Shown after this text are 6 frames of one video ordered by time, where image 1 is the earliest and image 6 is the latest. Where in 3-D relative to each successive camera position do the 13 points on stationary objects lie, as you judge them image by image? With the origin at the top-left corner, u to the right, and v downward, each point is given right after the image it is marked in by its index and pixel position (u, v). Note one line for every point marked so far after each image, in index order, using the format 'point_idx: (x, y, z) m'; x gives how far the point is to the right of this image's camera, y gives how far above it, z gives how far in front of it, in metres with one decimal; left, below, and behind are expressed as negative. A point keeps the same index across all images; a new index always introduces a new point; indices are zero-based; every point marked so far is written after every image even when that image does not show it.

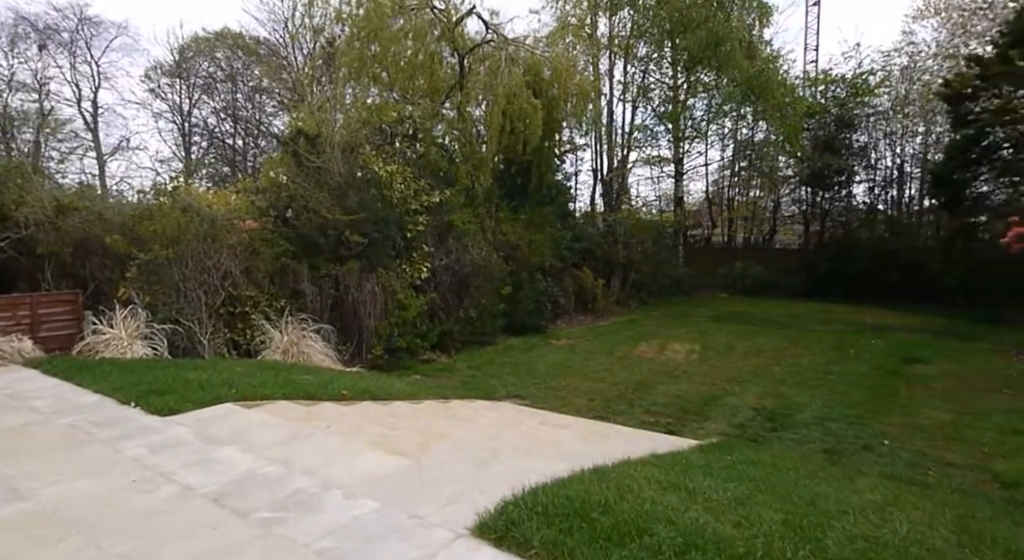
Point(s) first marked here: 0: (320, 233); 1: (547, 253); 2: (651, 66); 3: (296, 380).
0: (-2.3, +0.6, +7.2) m
1: (+0.6, +0.5, +10.6) m
2: (+3.8, +5.9, +16.3) m
3: (-1.6, -0.7, +4.4) m
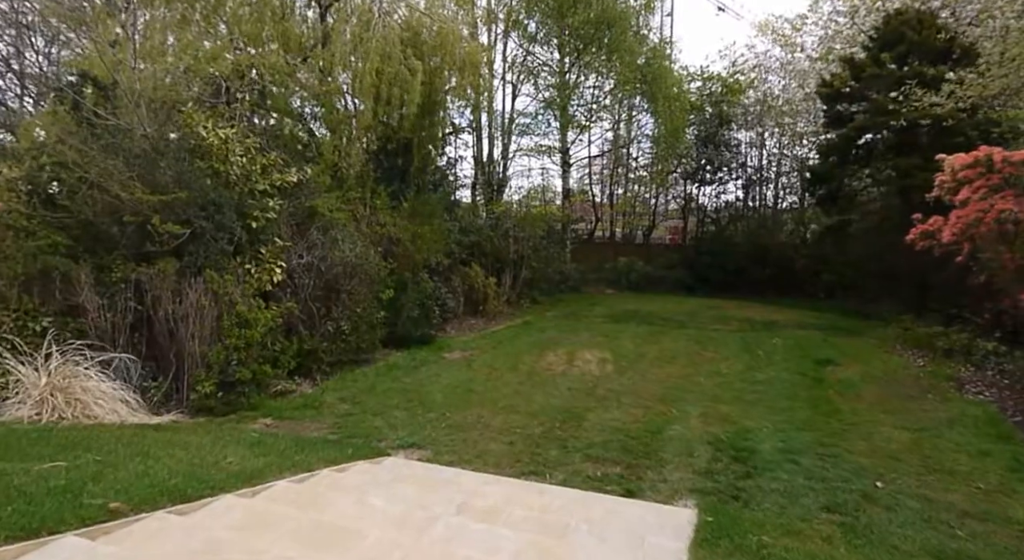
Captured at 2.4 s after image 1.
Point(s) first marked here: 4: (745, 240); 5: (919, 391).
0: (-3.3, +0.5, +5.0) m
1: (-1.2, +0.5, +9.0) m
2: (+0.6, +6.0, +15.2) m
3: (-2.0, -0.8, +2.5) m
4: (+6.3, +1.1, +16.1) m
5: (+4.7, -1.3, +6.9) m
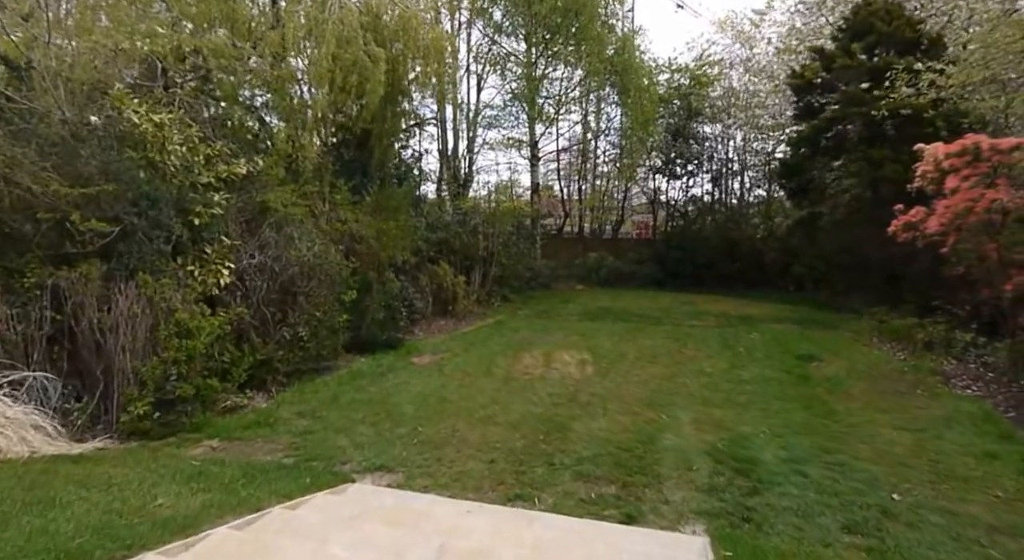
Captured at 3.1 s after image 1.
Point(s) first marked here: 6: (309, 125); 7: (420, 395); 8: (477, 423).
0: (-3.5, +0.5, +4.3) m
1: (-1.6, +0.5, +8.4) m
2: (-0.2, +6.0, +14.7) m
3: (-2.0, -0.9, +1.9) m
4: (+5.4, +1.2, +16.0) m
5: (+4.4, -1.2, +6.7) m
6: (-2.6, +2.1, +7.9) m
7: (-0.9, -1.1, +5.7) m
8: (-0.3, -1.2, +4.9) m
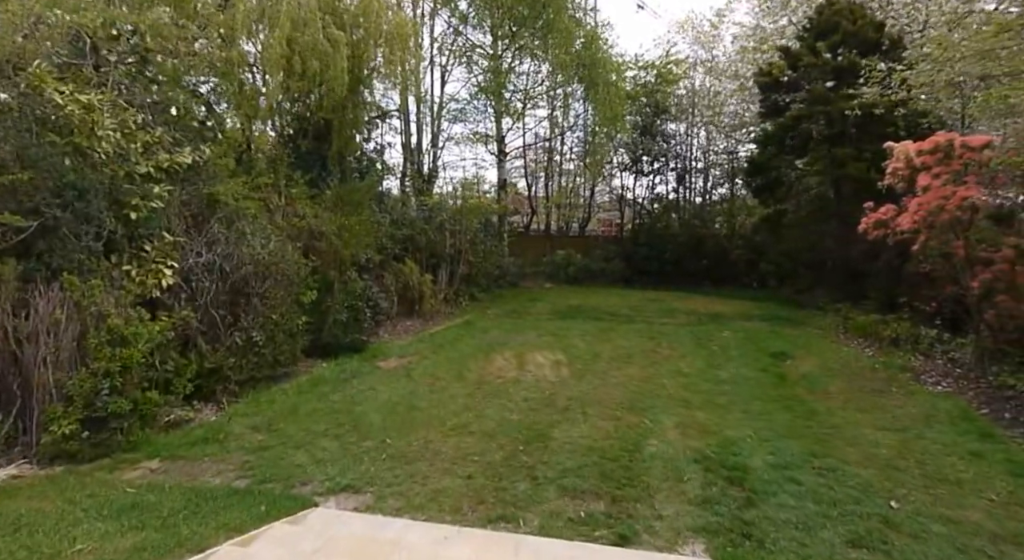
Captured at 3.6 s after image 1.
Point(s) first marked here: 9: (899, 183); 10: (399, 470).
0: (-3.7, +0.5, +3.8) m
1: (-2.0, +0.5, +8.0) m
2: (-1.1, +6.1, +14.3) m
3: (-2.0, -0.9, +1.5) m
4: (+4.5, +1.3, +16.0) m
5: (+4.1, -1.2, +6.6) m
6: (-3.0, +2.1, +7.4) m
7: (-1.1, -1.1, +5.3) m
8: (-0.5, -1.2, +4.6) m
9: (+4.8, +1.2, +7.4) m
10: (-0.7, -1.2, +3.9) m
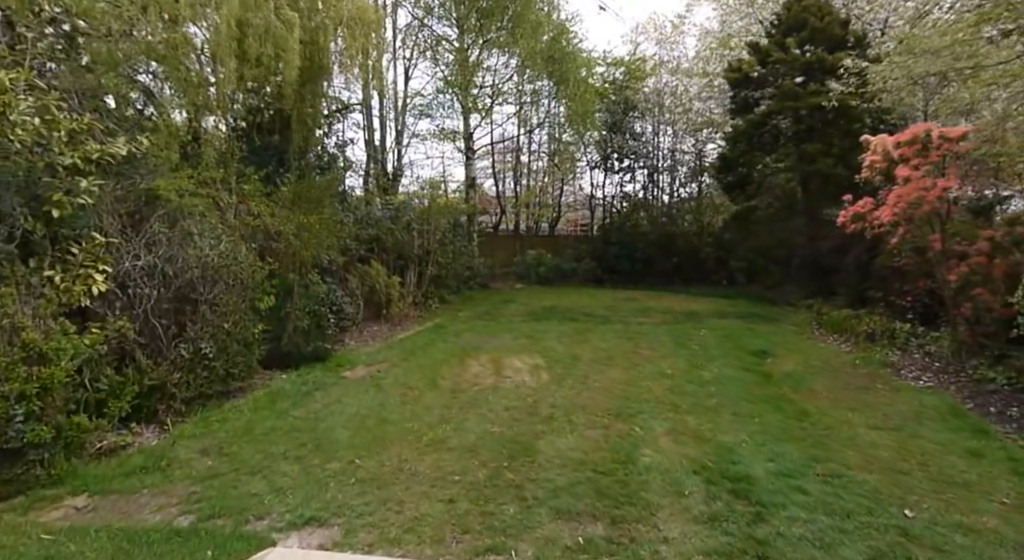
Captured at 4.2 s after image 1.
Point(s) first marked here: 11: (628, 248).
0: (-3.8, +0.4, +3.2) m
1: (-2.3, +0.5, +7.5) m
2: (-1.8, +6.0, +13.8) m
3: (-2.0, -0.9, +1.0) m
4: (+3.7, +1.3, +15.8) m
5: (+3.9, -1.1, +6.4) m
6: (-3.3, +2.0, +6.8) m
7: (-1.3, -1.1, +4.8) m
8: (-0.6, -1.2, +4.1) m
9: (+4.4, +1.3, +7.3) m
10: (-0.8, -1.2, +3.4) m
11: (+3.1, +0.8, +16.0) m
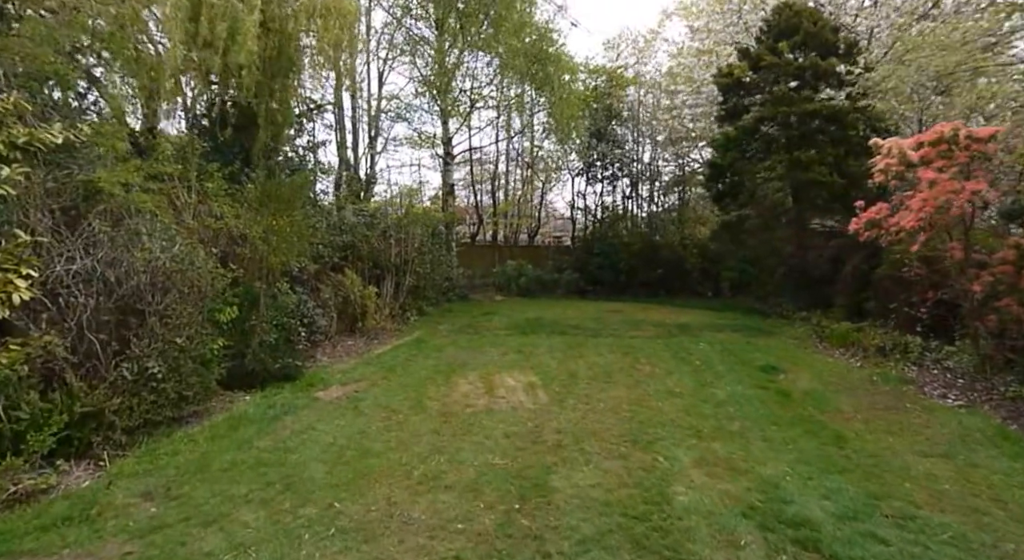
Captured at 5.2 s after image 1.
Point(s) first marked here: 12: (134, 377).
0: (-3.6, +0.4, +2.4) m
1: (-2.4, +0.4, +6.8) m
2: (-2.2, +5.8, +13.2) m
3: (-1.8, -0.9, +0.2) m
4: (+3.2, +1.0, +15.4) m
5: (+3.8, -1.2, +6.0) m
6: (-3.4, +1.9, +6.1) m
7: (-1.2, -1.1, +4.1) m
8: (-0.5, -1.2, +3.5) m
9: (+4.3, +1.2, +6.9) m
10: (-0.7, -1.2, +2.7) m
11: (+2.6, +0.5, +15.6) m
12: (-2.6, -0.7, +4.1) m
